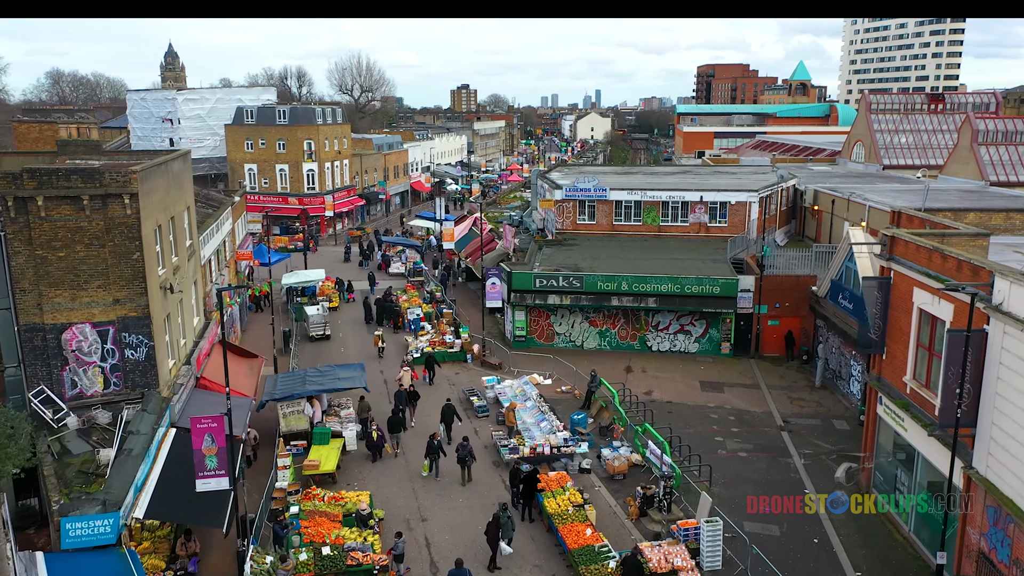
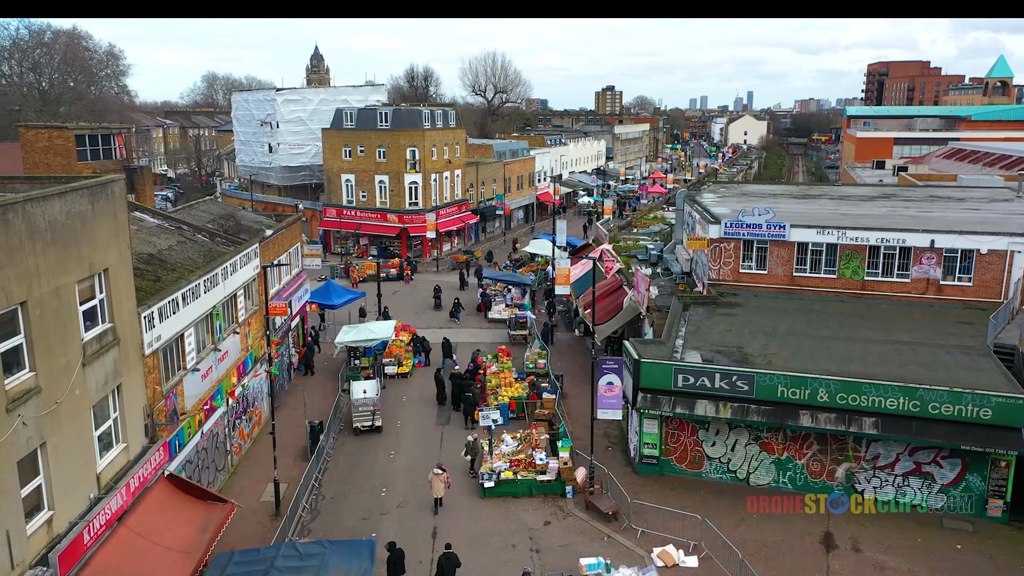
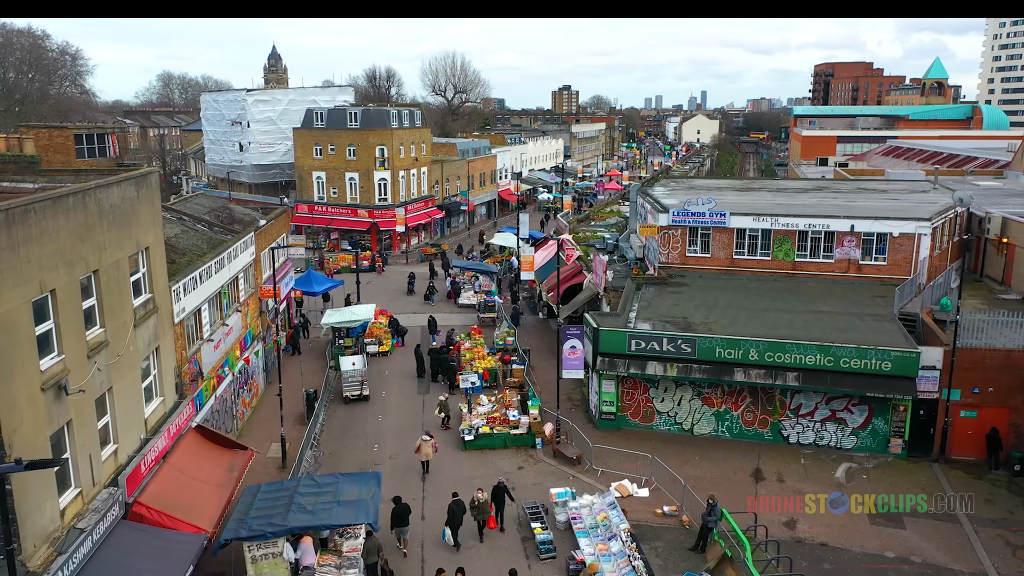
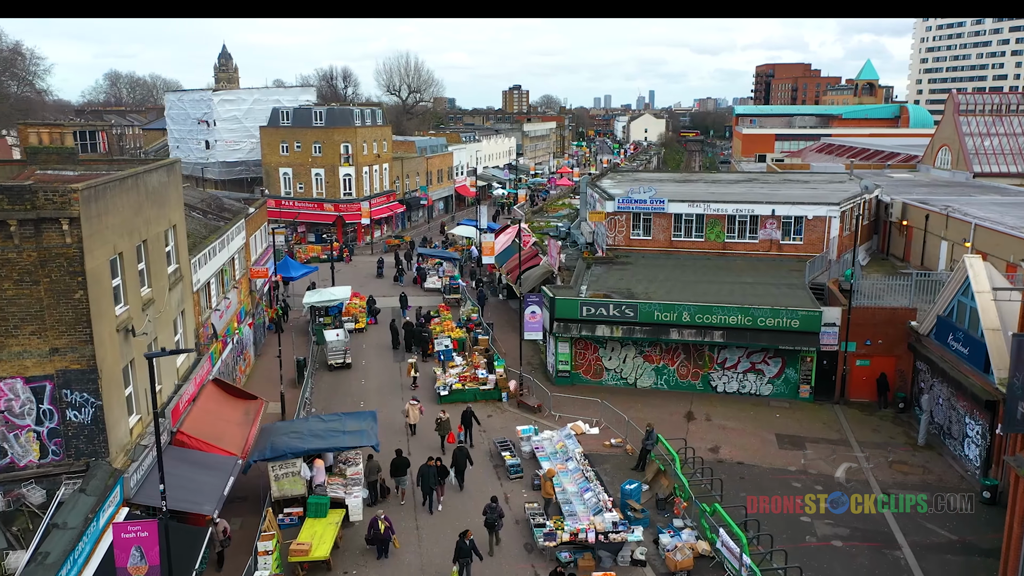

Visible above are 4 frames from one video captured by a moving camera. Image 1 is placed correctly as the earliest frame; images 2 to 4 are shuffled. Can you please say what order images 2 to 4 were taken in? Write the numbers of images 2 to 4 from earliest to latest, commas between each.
4, 3, 2
